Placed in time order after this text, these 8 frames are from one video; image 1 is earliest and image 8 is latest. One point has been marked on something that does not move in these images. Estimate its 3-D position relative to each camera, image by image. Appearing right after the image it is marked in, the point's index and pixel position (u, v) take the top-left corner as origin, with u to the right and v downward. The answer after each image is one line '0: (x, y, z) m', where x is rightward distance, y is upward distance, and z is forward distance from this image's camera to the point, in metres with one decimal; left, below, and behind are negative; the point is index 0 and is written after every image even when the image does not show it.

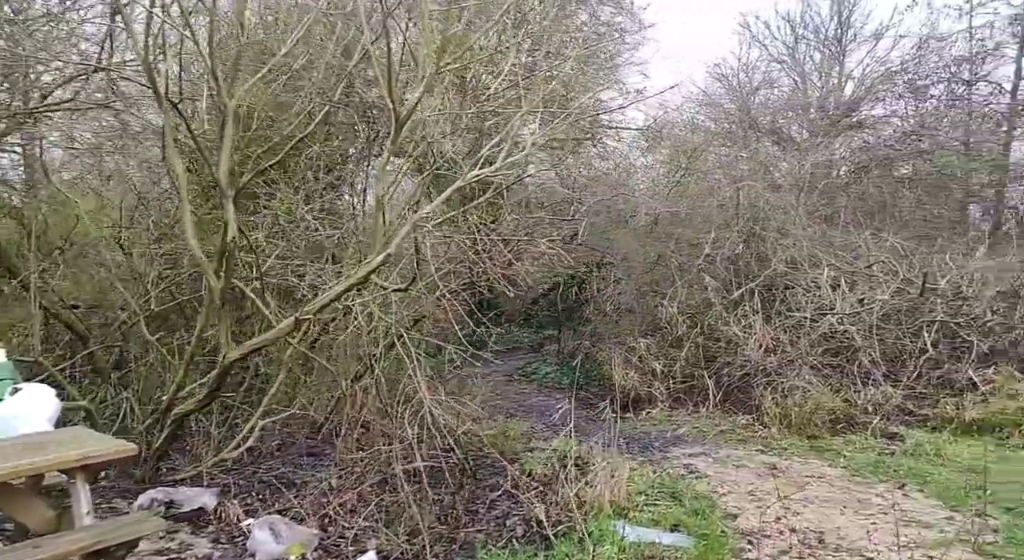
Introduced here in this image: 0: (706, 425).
0: (+1.8, -1.4, +7.1) m
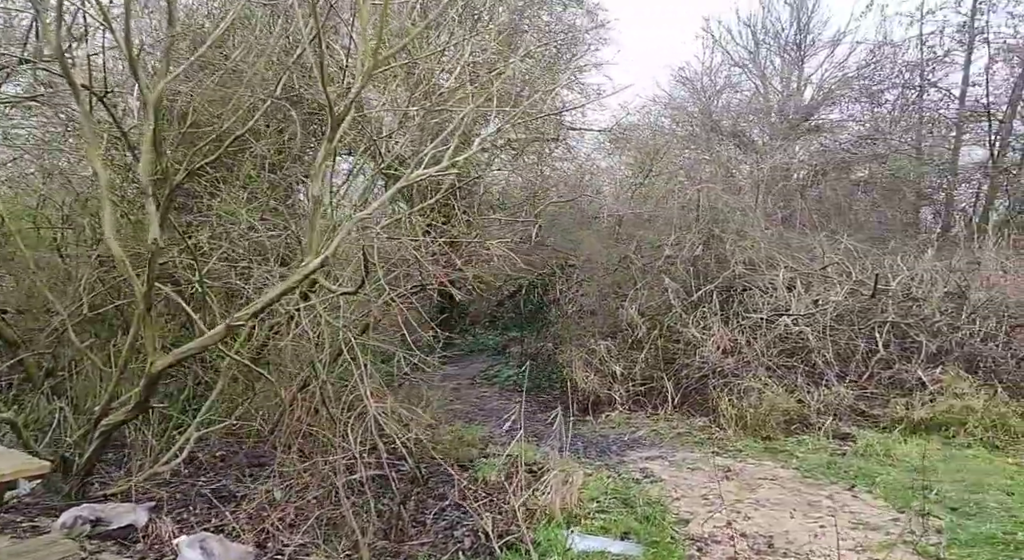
0: (+1.4, -1.4, +7.1) m
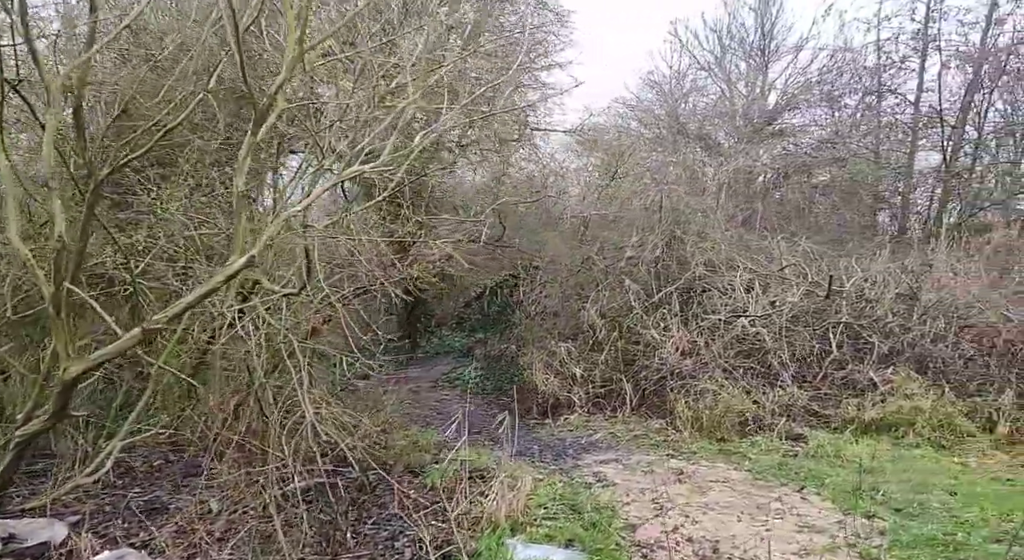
0: (+1.0, -1.4, +7.1) m
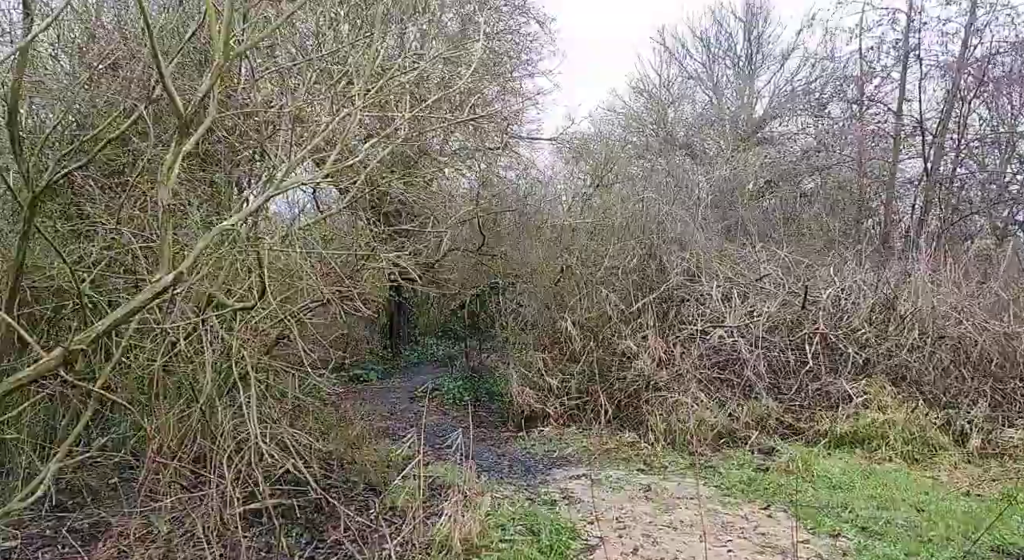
0: (+0.7, -1.5, +7.0) m
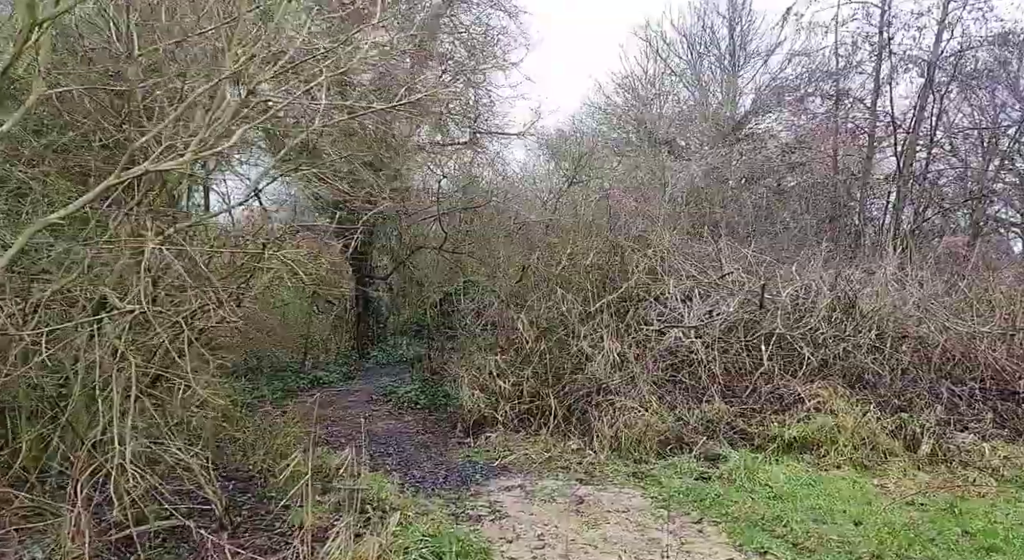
0: (+0.2, -1.6, +6.7) m
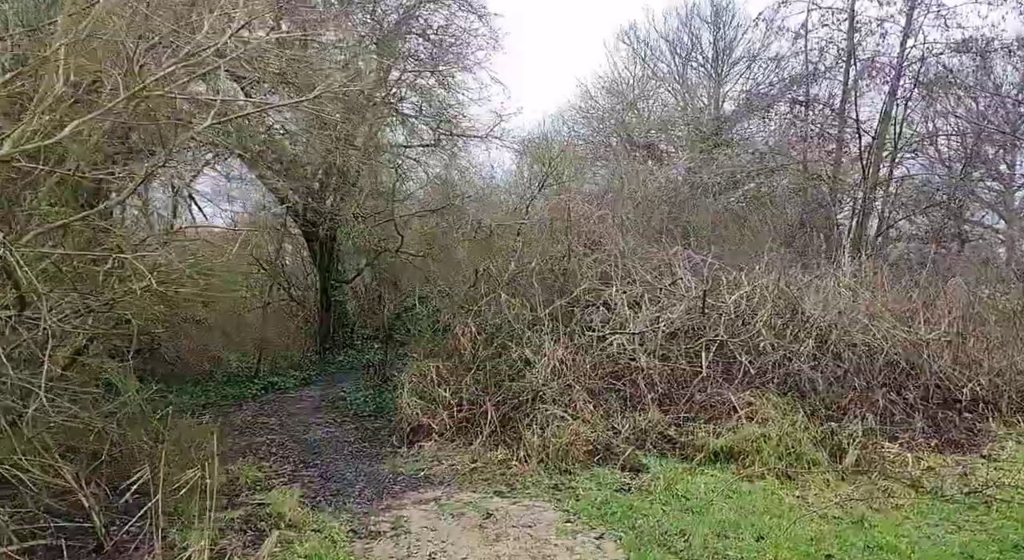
0: (-0.5, -1.6, +6.6) m
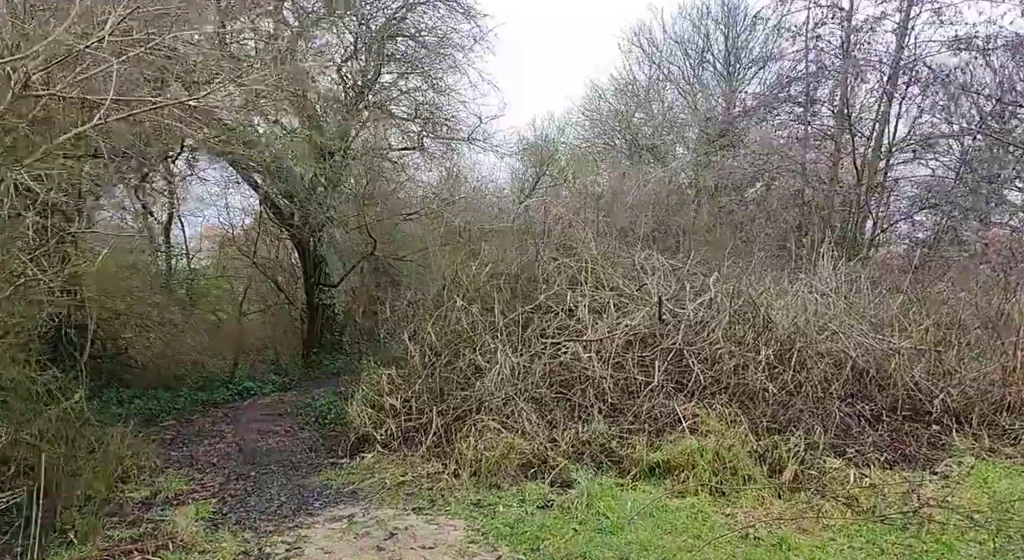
0: (-1.0, -1.7, +6.4) m
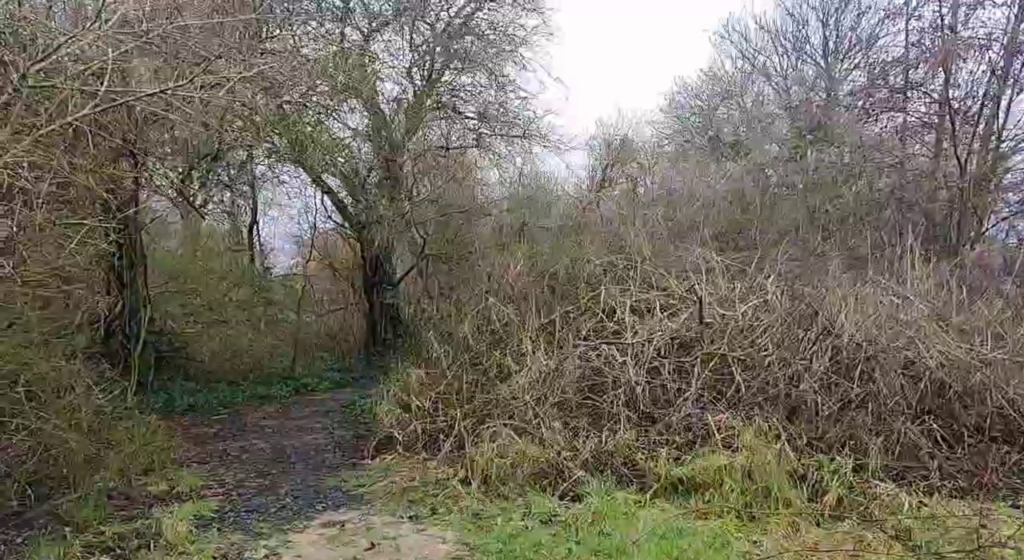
0: (-0.9, -1.6, +6.2) m
